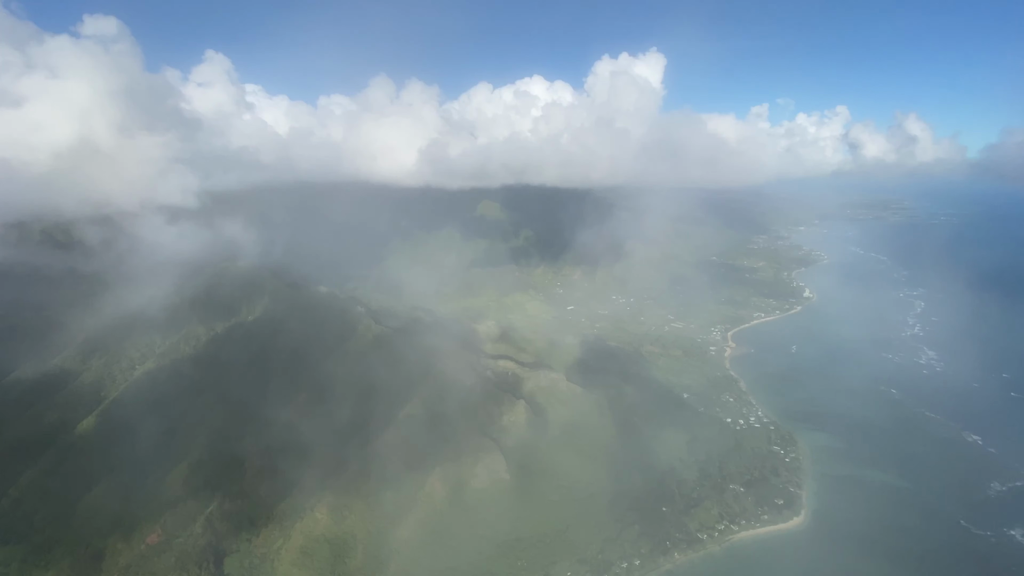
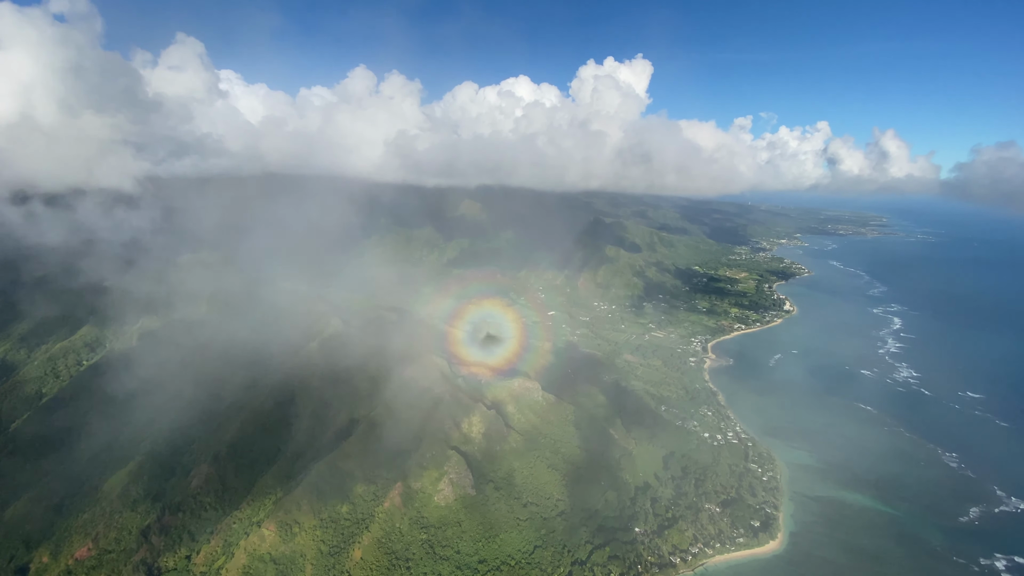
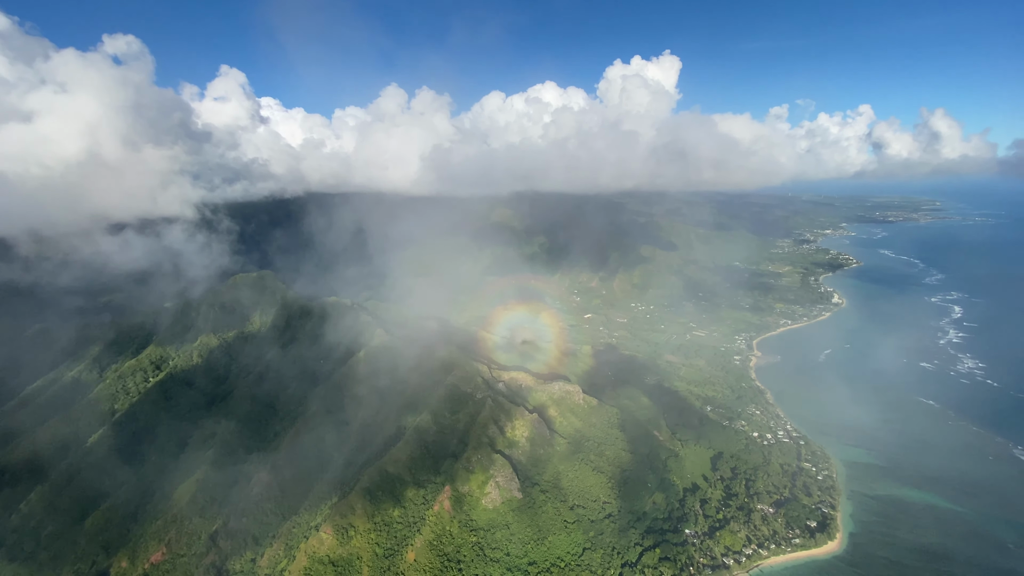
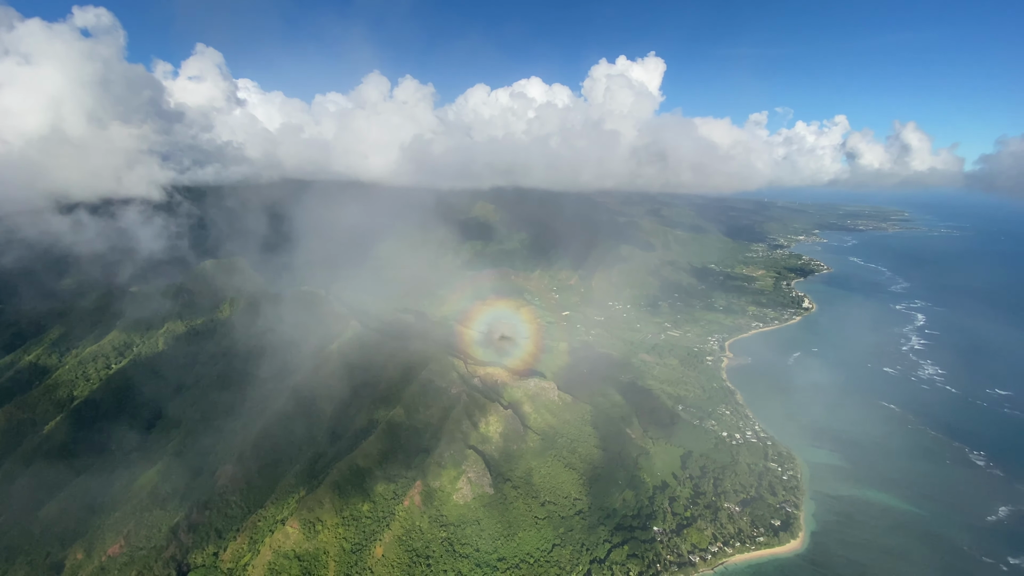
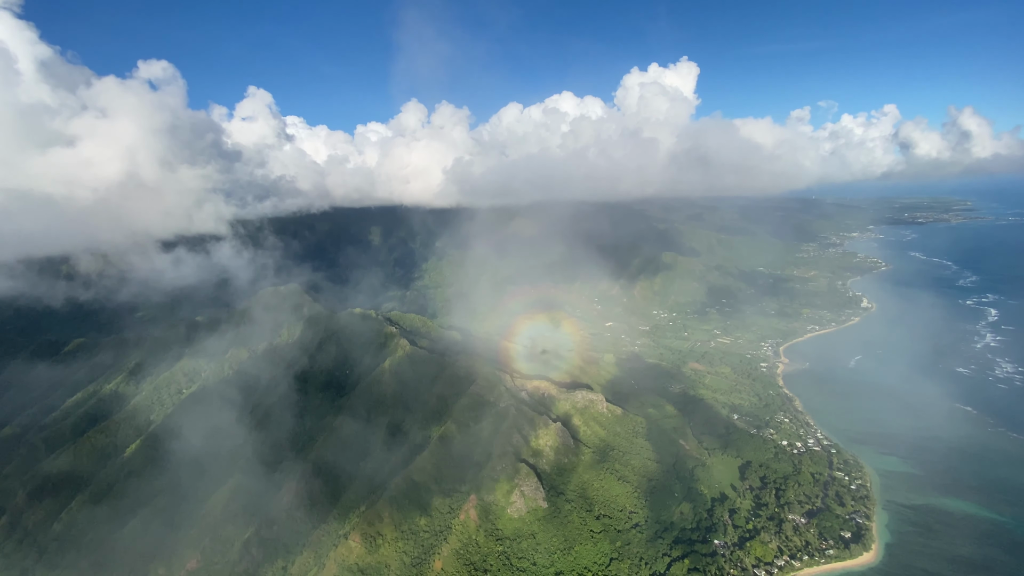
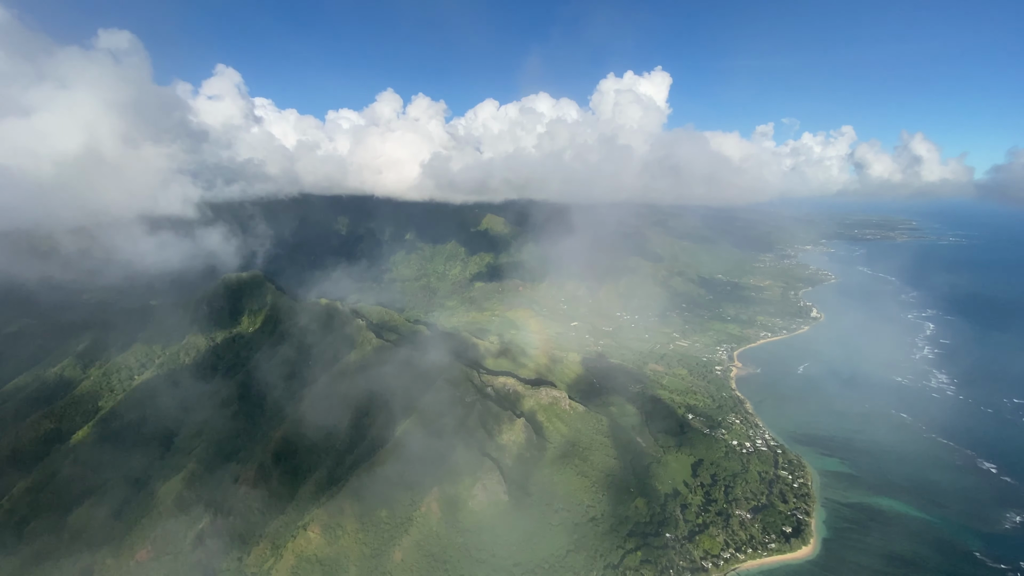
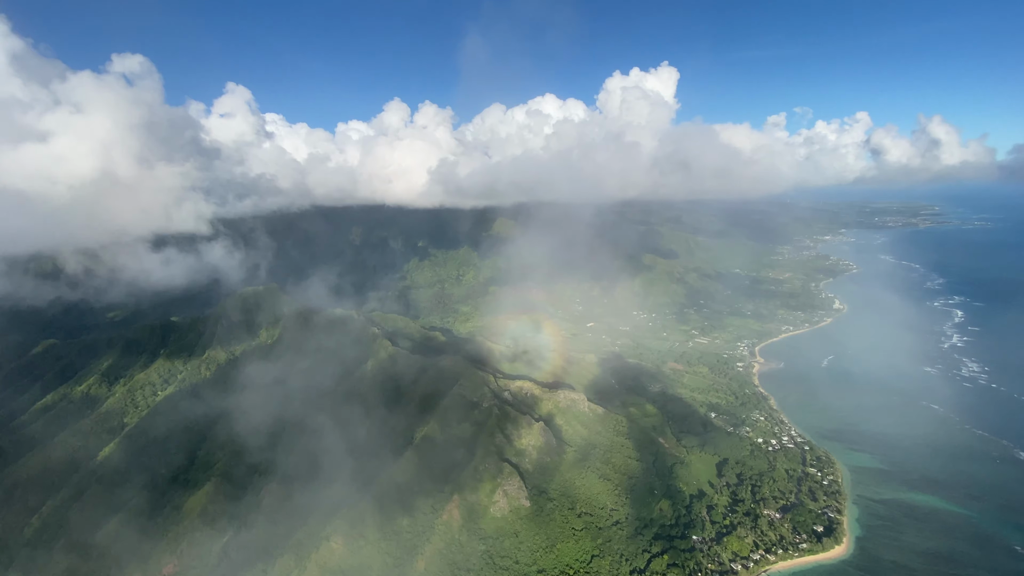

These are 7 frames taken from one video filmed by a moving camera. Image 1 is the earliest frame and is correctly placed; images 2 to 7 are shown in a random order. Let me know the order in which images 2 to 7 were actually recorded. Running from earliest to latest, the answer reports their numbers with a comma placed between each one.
6, 7, 5, 3, 4, 2
